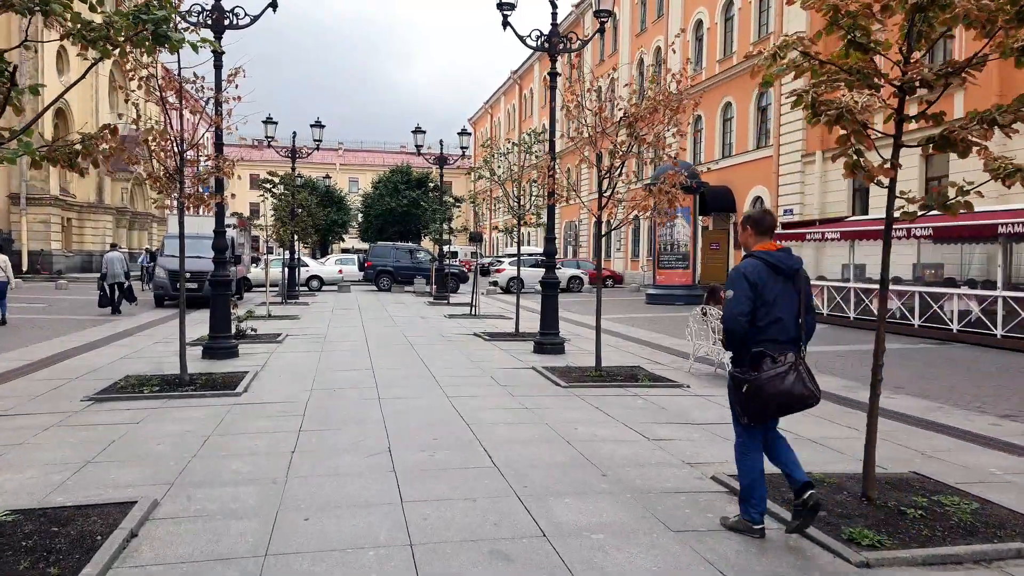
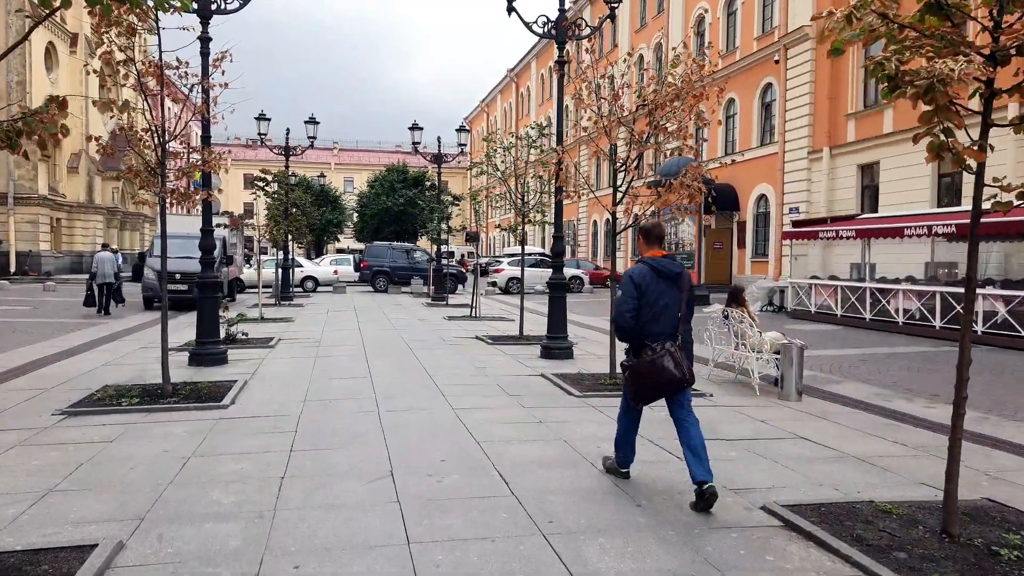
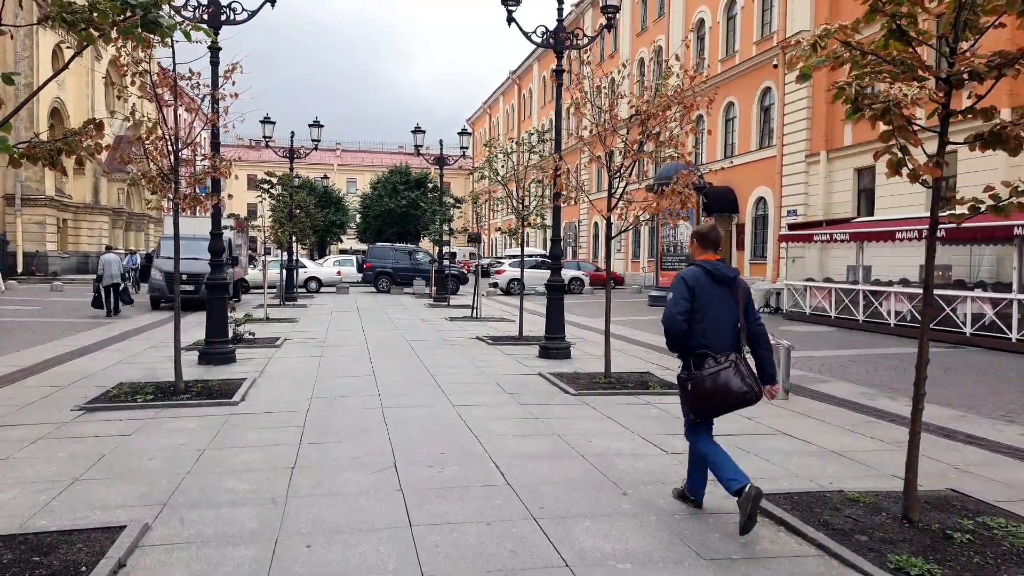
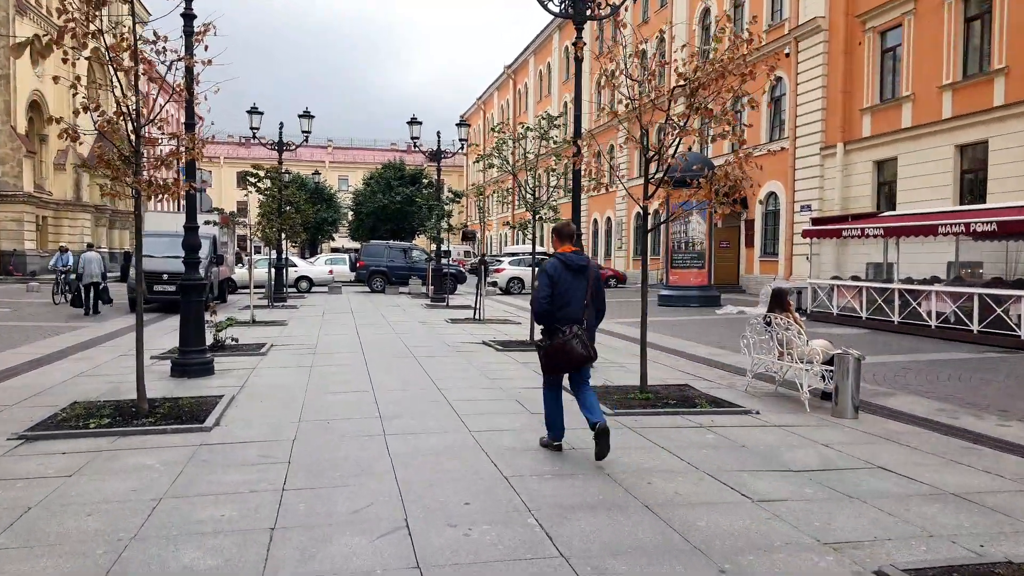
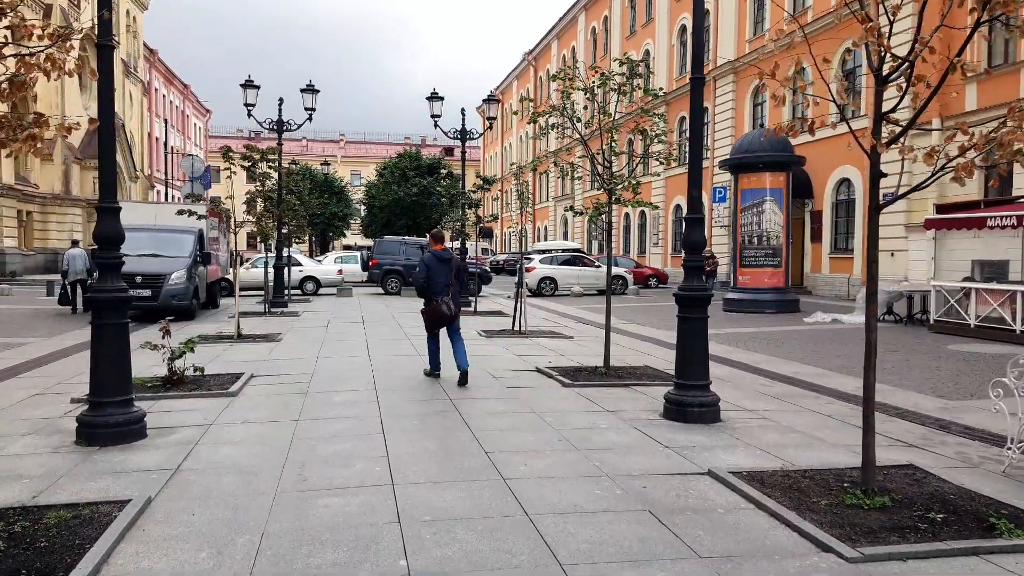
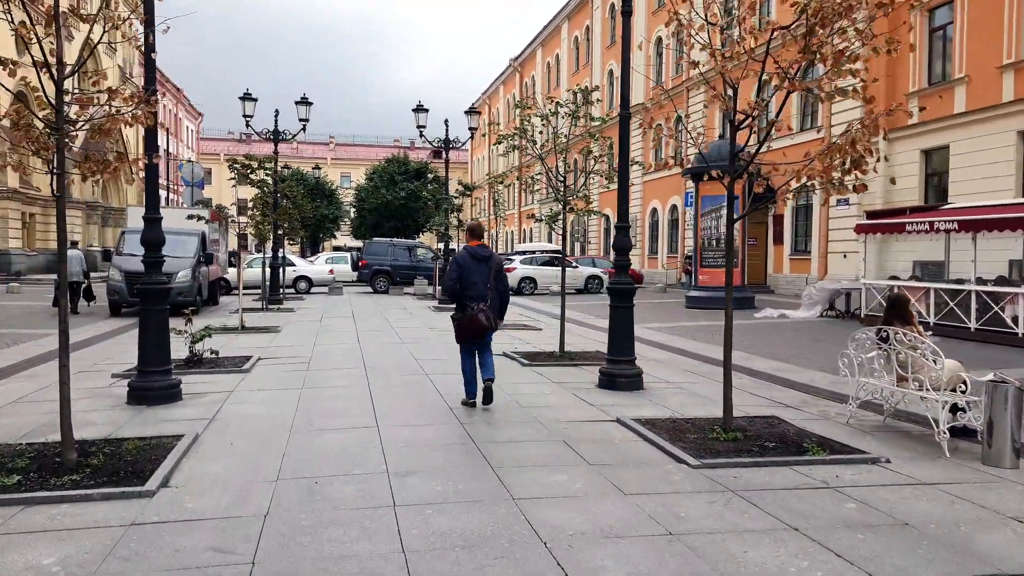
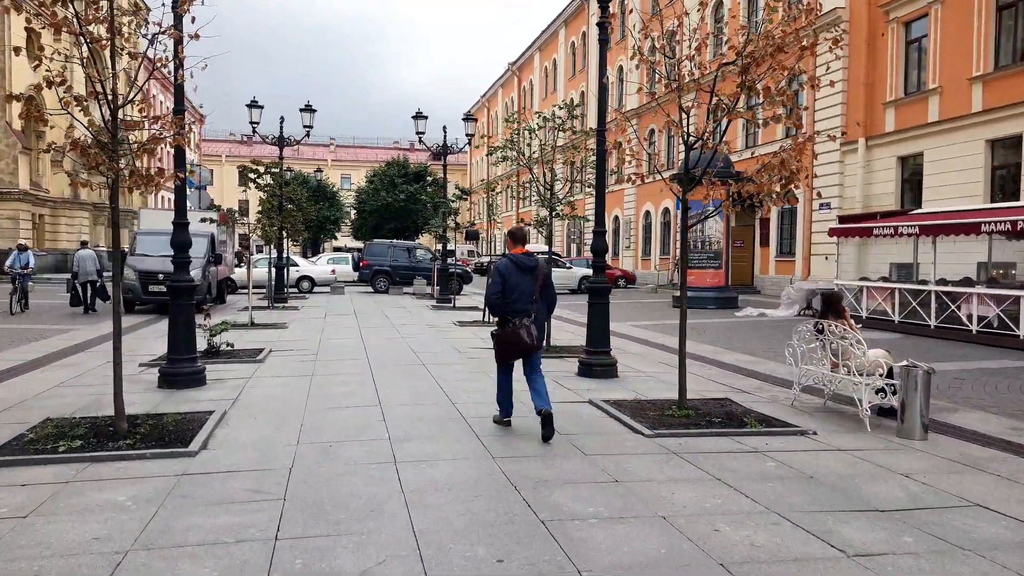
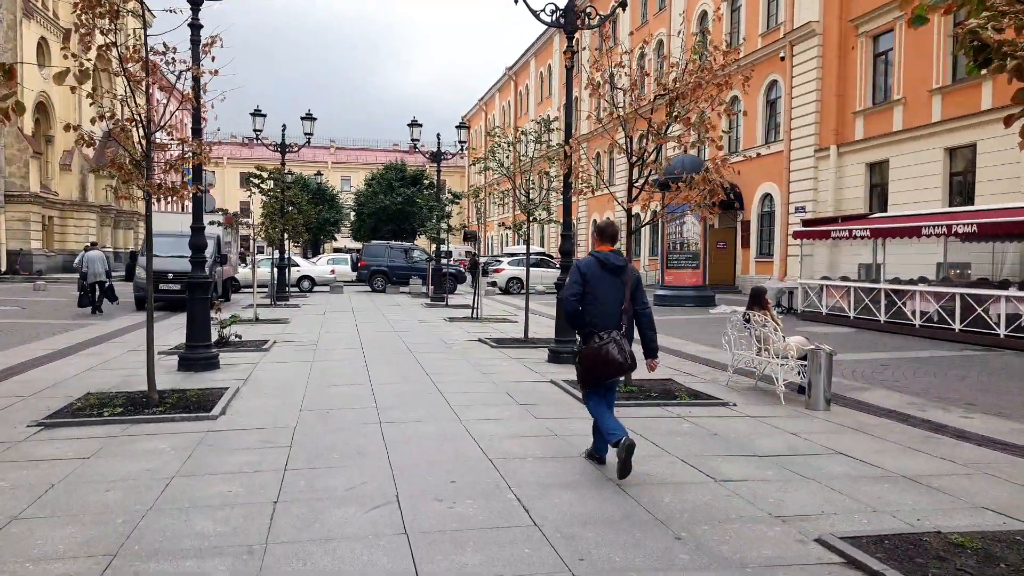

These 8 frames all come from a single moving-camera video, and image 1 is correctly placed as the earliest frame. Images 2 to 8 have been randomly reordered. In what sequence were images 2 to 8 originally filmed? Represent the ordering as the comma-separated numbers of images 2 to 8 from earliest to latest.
3, 2, 8, 4, 7, 6, 5
